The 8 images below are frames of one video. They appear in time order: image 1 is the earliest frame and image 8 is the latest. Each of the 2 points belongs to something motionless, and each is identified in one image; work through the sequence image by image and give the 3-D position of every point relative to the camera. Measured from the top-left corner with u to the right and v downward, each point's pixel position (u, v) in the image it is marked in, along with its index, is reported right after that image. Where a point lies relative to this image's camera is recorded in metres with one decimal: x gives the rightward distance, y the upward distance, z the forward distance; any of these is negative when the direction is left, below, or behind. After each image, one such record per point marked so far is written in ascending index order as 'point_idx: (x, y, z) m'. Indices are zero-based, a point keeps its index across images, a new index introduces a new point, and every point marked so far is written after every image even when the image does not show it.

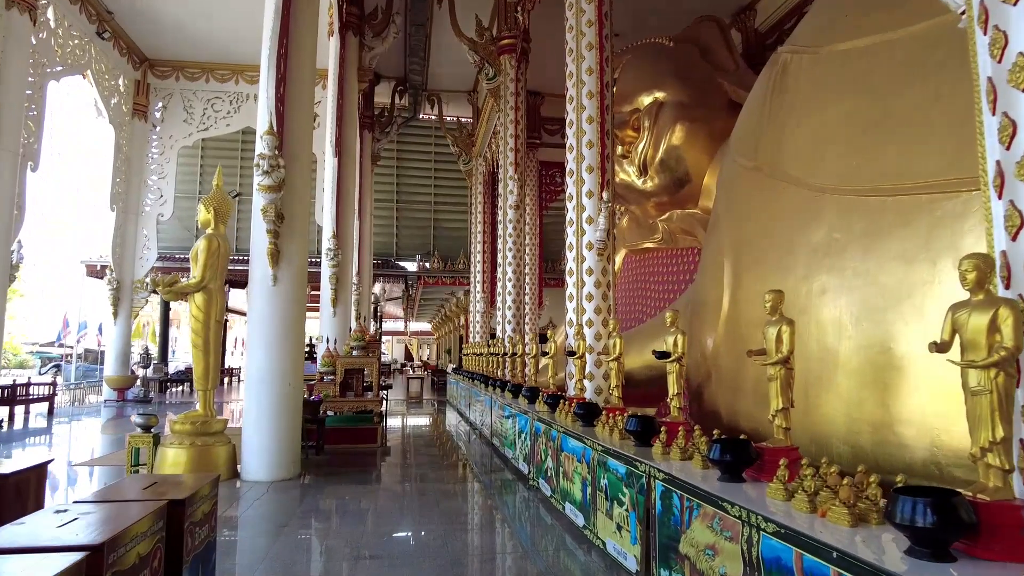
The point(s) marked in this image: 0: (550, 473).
0: (+0.2, -1.0, +3.5) m
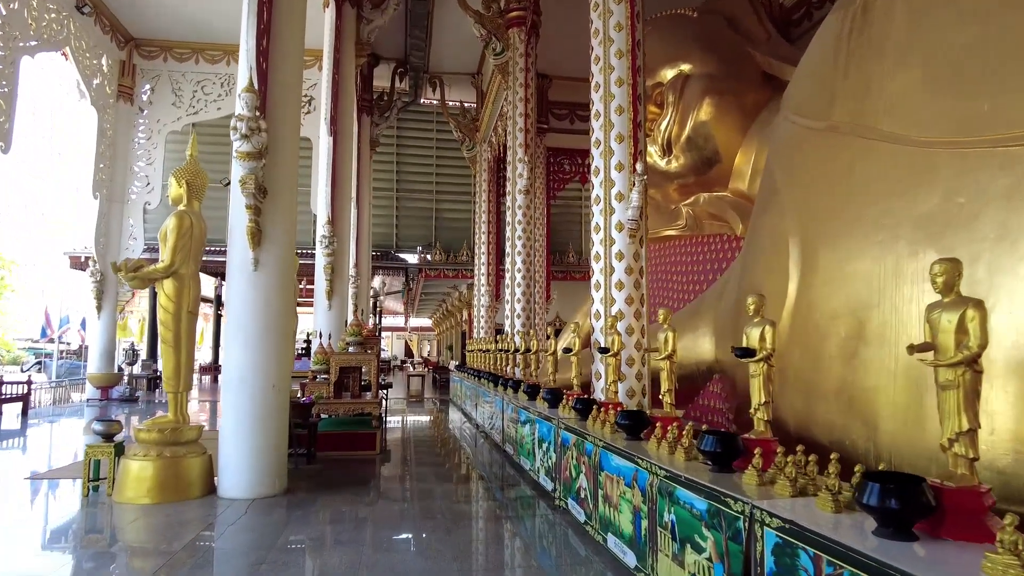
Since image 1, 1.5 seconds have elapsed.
0: (+0.3, -0.9, +2.9) m
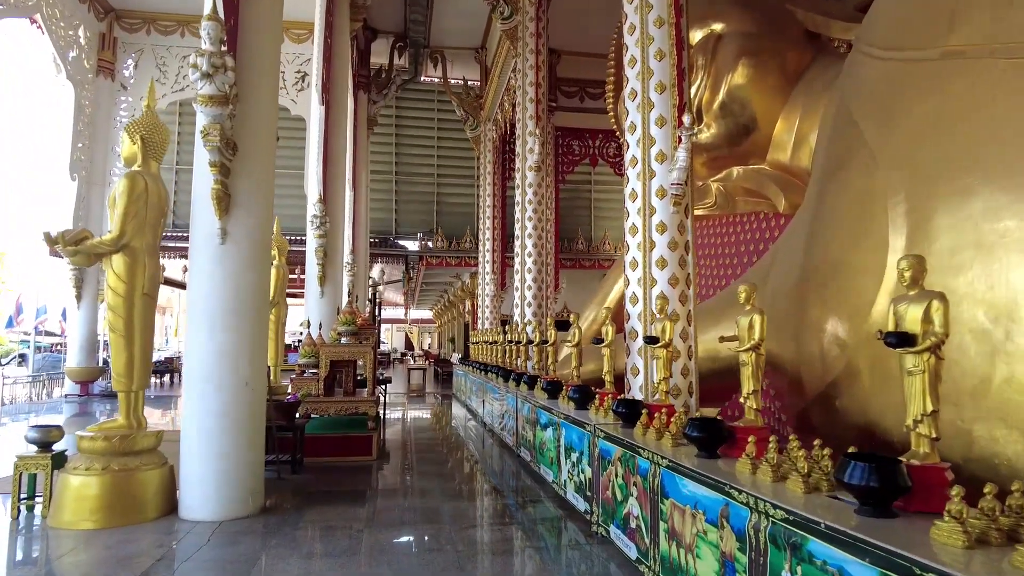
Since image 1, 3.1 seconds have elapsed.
0: (+0.4, -0.8, +2.3) m
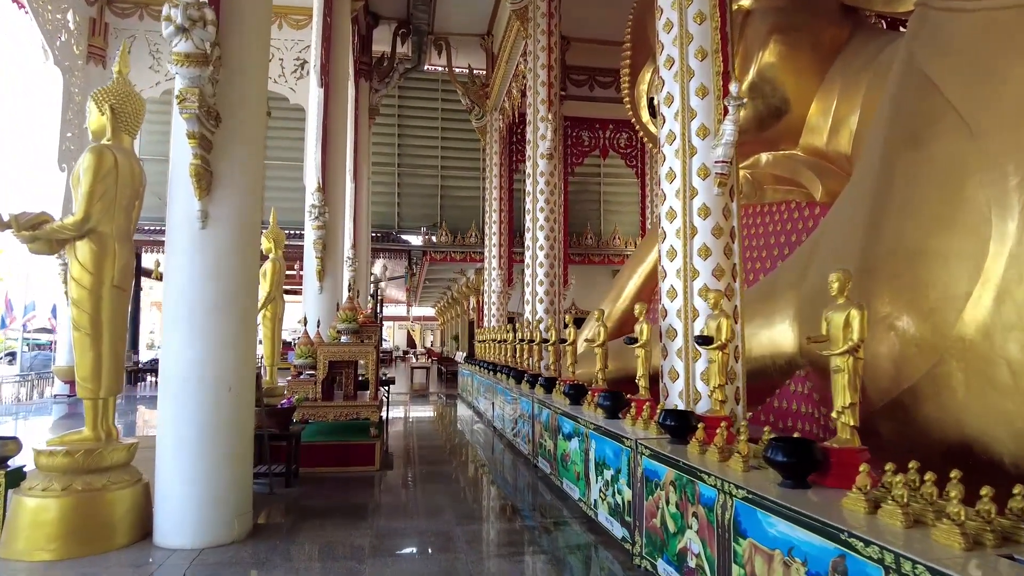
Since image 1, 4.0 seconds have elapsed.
0: (+0.5, -0.8, +1.9) m
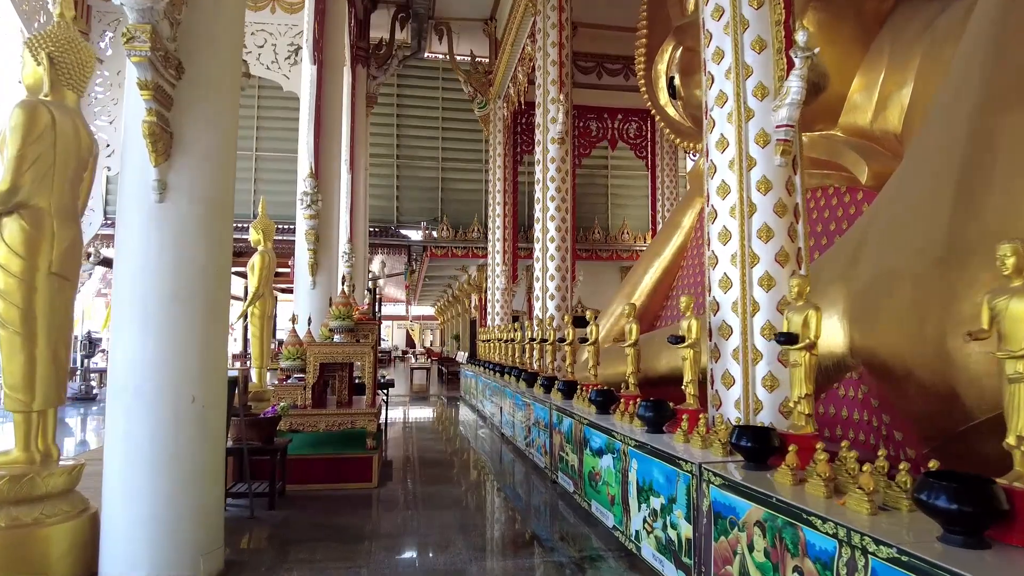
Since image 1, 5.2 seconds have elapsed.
0: (+0.6, -0.8, +1.4) m
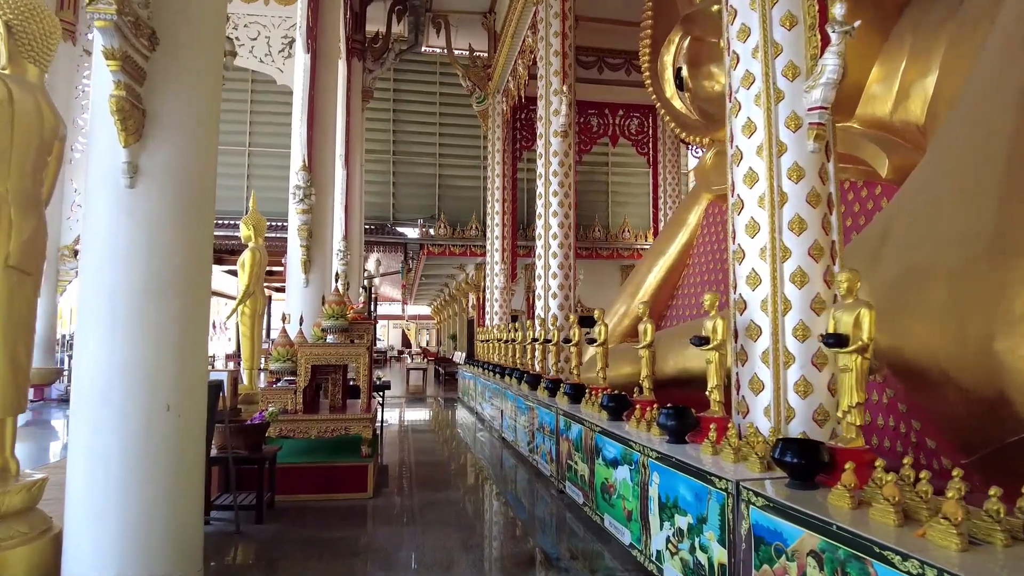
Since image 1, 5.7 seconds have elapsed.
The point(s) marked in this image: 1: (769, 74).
0: (+0.7, -0.7, +1.2) m
1: (+0.9, +0.8, +2.4) m
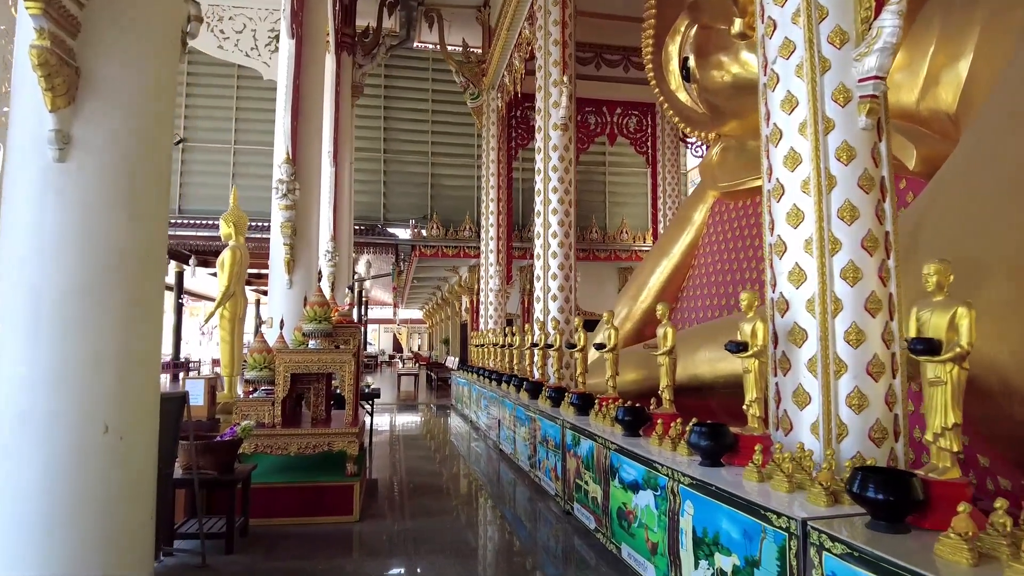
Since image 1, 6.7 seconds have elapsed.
0: (+0.7, -0.7, +0.9) m
1: (+1.0, +0.8, +2.1) m
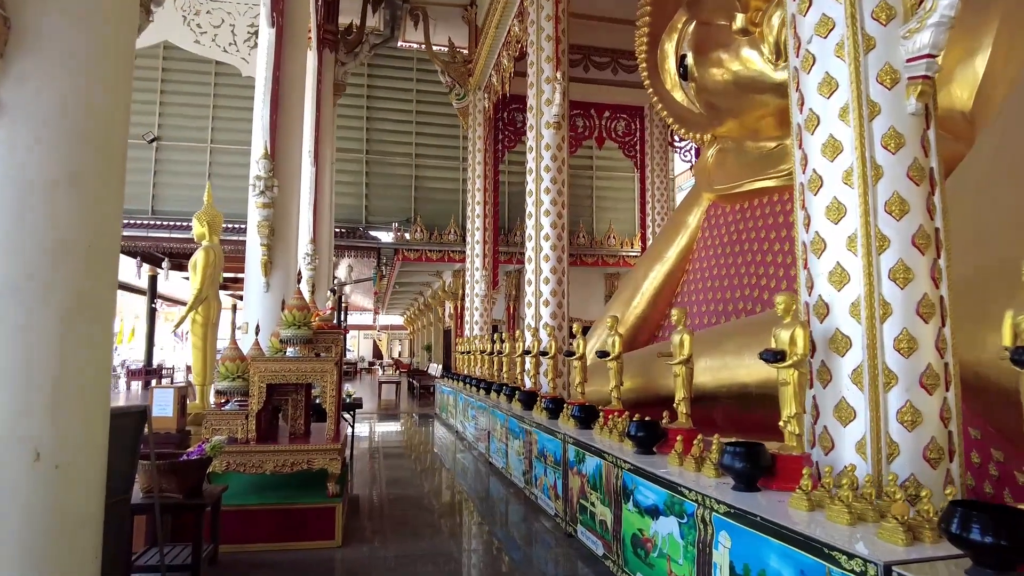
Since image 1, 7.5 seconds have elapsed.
0: (+0.8, -0.7, +0.7) m
1: (+1.0, +0.8, +1.9) m
